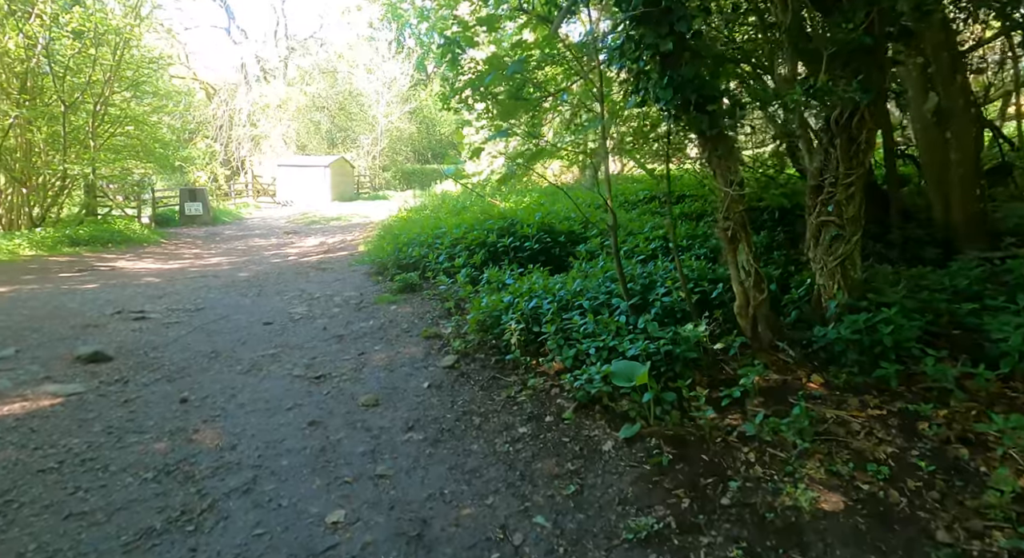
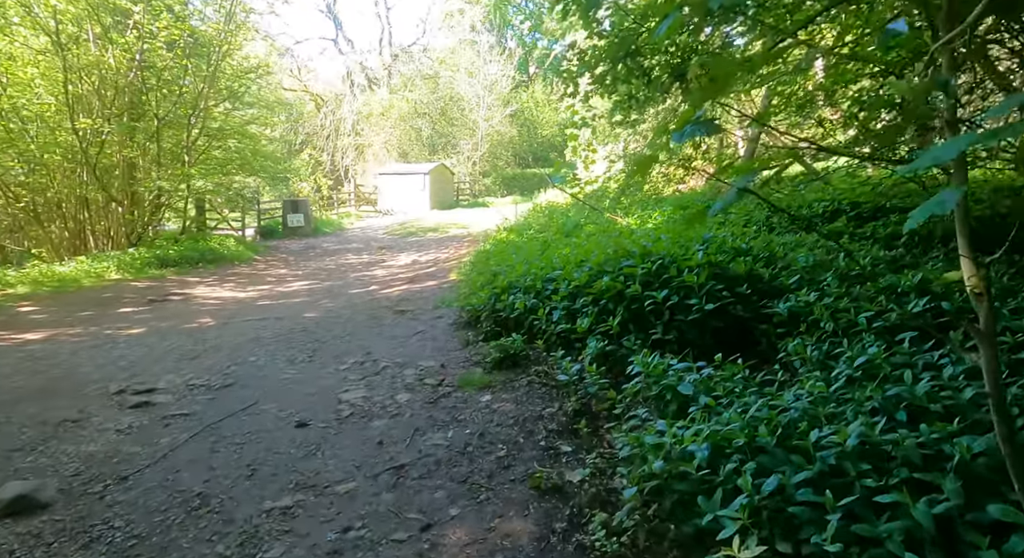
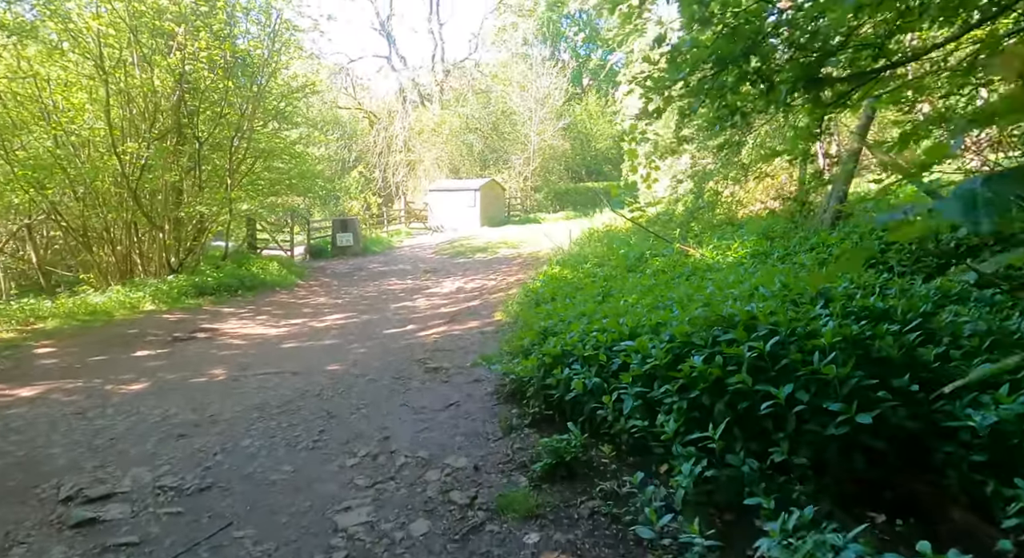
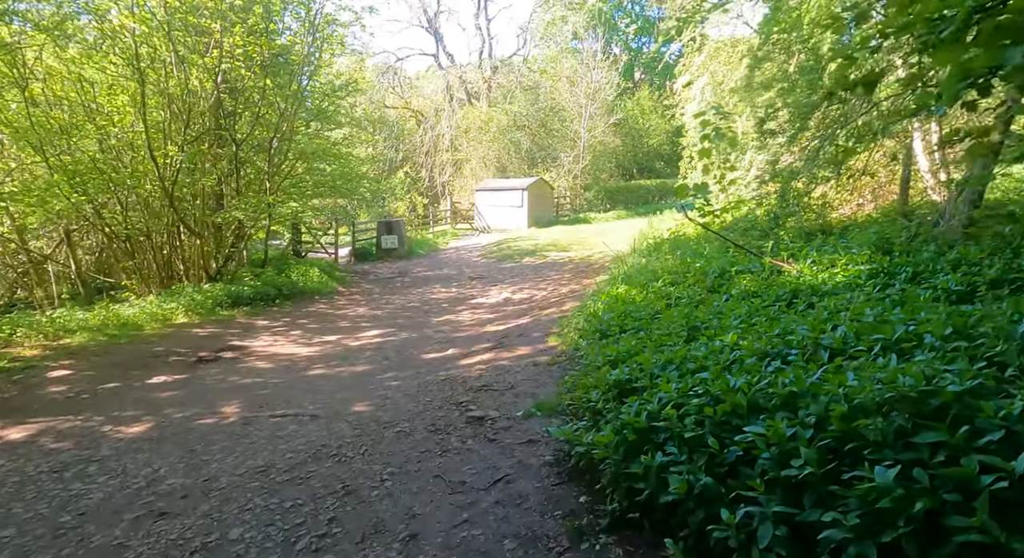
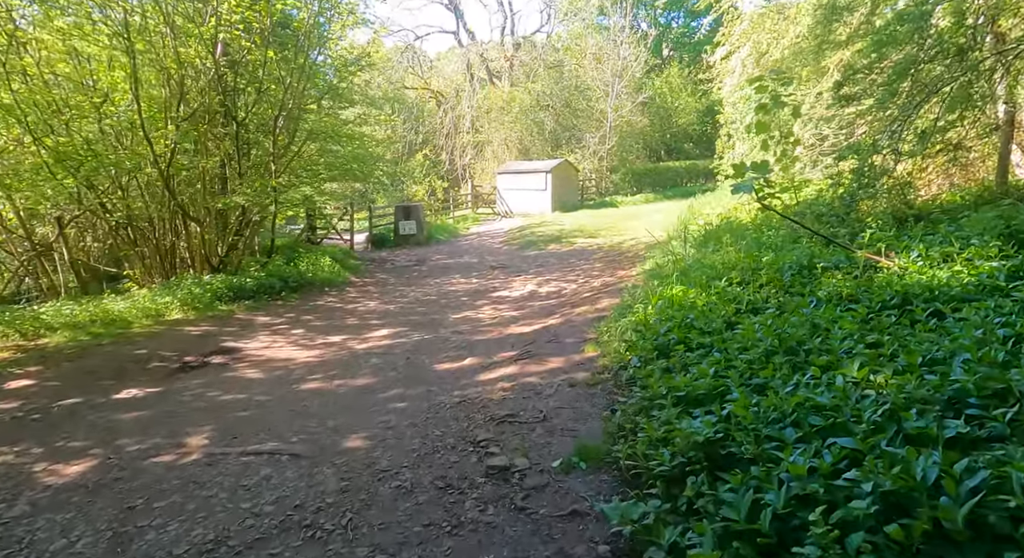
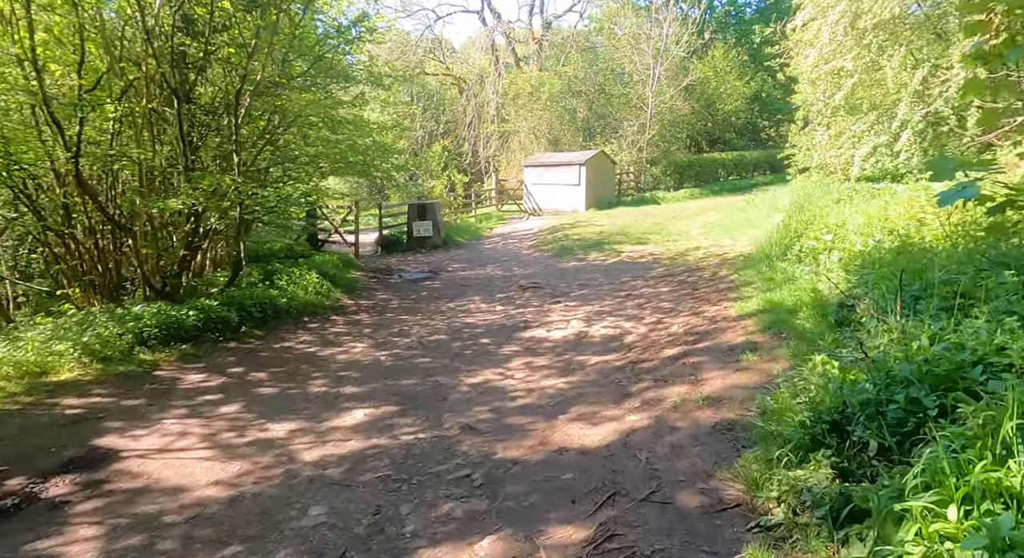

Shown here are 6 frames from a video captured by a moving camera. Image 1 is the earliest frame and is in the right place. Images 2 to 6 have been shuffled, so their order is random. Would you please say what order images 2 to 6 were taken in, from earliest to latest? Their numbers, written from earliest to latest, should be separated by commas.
2, 3, 4, 5, 6
